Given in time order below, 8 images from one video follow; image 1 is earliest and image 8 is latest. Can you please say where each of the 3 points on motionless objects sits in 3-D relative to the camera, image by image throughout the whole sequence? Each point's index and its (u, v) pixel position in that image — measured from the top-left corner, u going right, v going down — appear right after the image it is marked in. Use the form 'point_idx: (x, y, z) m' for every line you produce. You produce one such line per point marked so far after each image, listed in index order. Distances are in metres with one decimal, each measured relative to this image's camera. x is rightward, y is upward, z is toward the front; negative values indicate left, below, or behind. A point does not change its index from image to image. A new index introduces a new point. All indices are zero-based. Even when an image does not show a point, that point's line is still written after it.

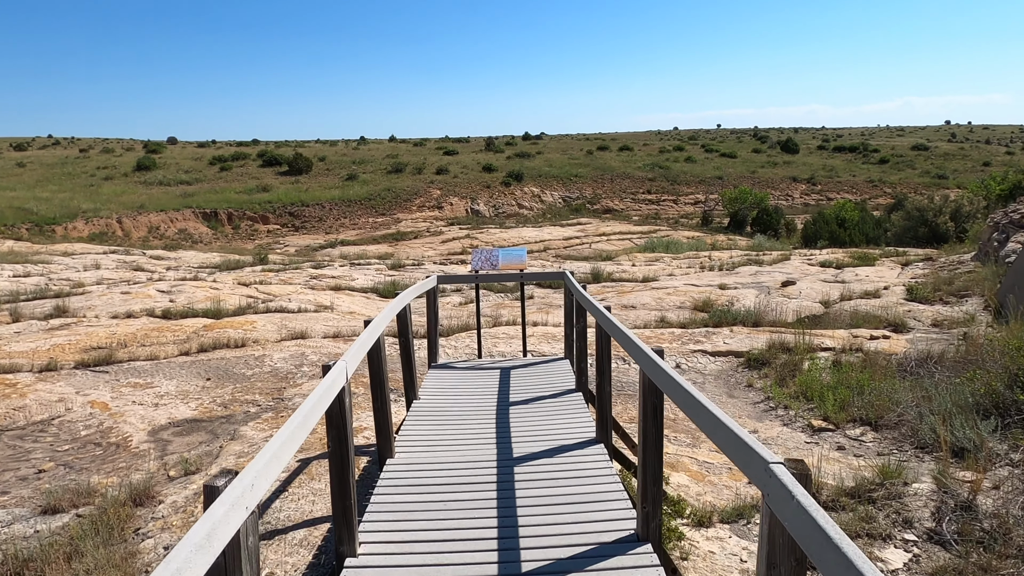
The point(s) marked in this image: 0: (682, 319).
0: (+2.6, -0.5, +11.1) m
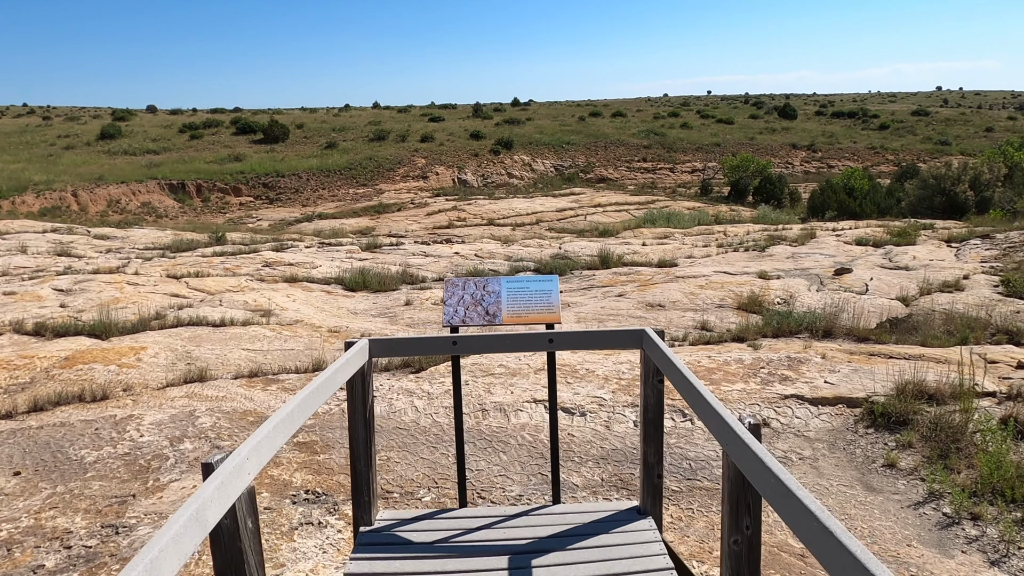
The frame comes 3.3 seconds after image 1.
0: (+2.6, -0.5, +8.5) m
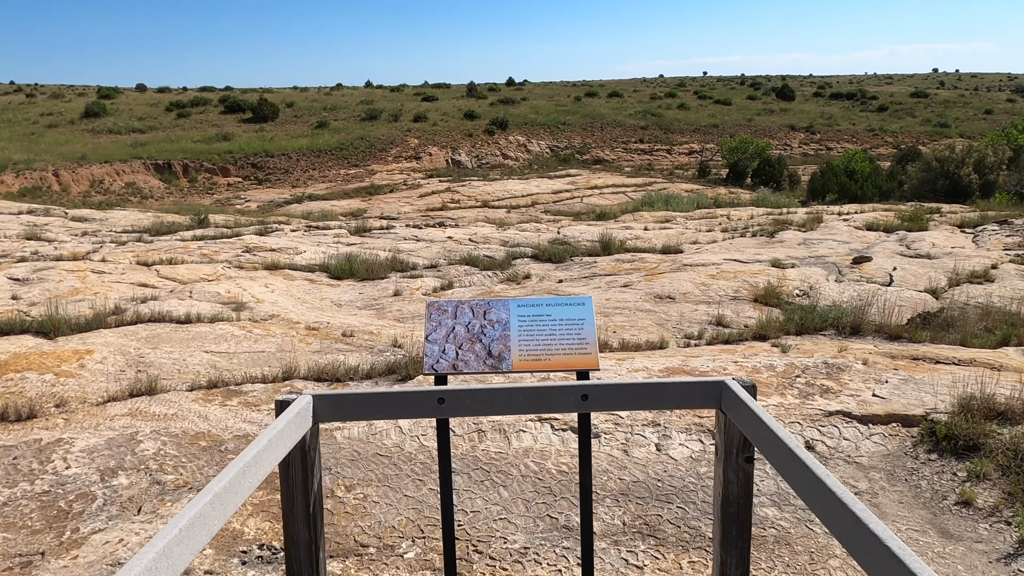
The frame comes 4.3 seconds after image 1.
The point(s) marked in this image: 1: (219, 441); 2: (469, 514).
0: (+2.6, -0.4, +7.8) m
1: (-1.7, -0.9, +4.1) m
2: (-0.2, -1.1, +3.5) m
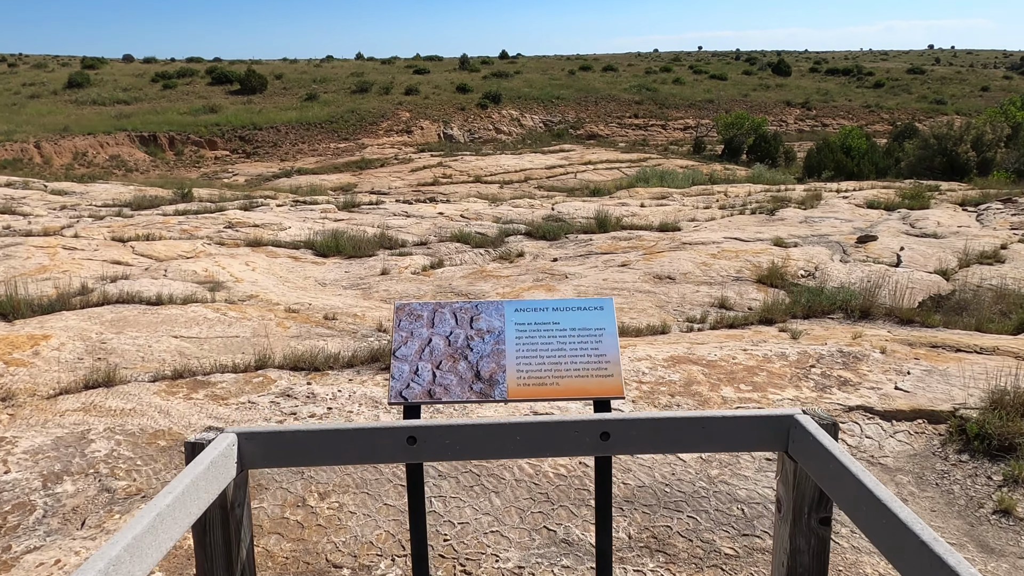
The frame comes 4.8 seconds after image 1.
0: (+2.5, -0.2, +7.4) m
1: (-1.7, -0.8, +3.7) m
2: (-0.2, -1.0, +3.1) m
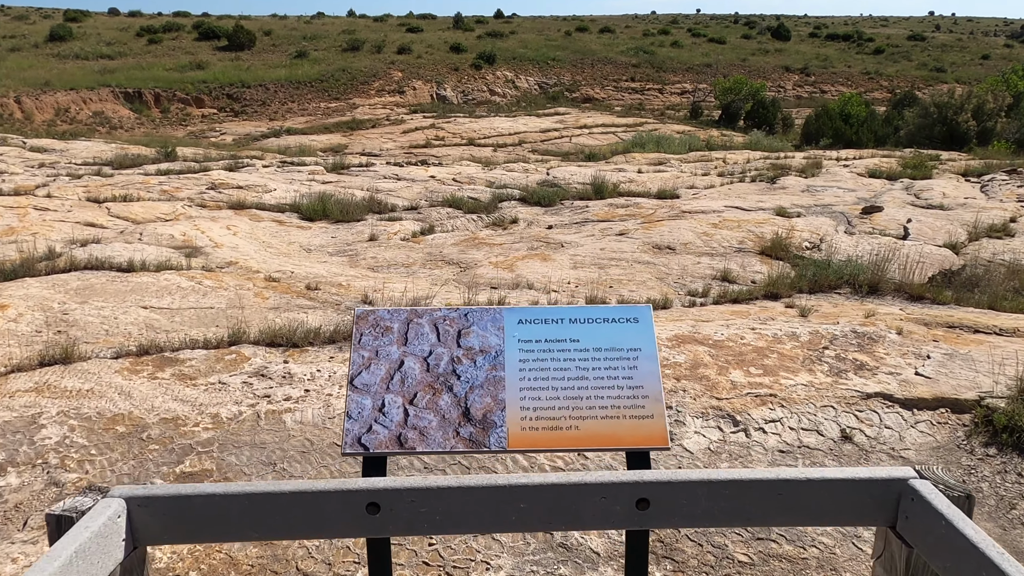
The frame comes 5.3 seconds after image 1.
0: (+2.4, +0.1, +7.1) m
1: (-1.7, -0.6, +3.3) m
2: (-0.3, -0.9, +2.8) m
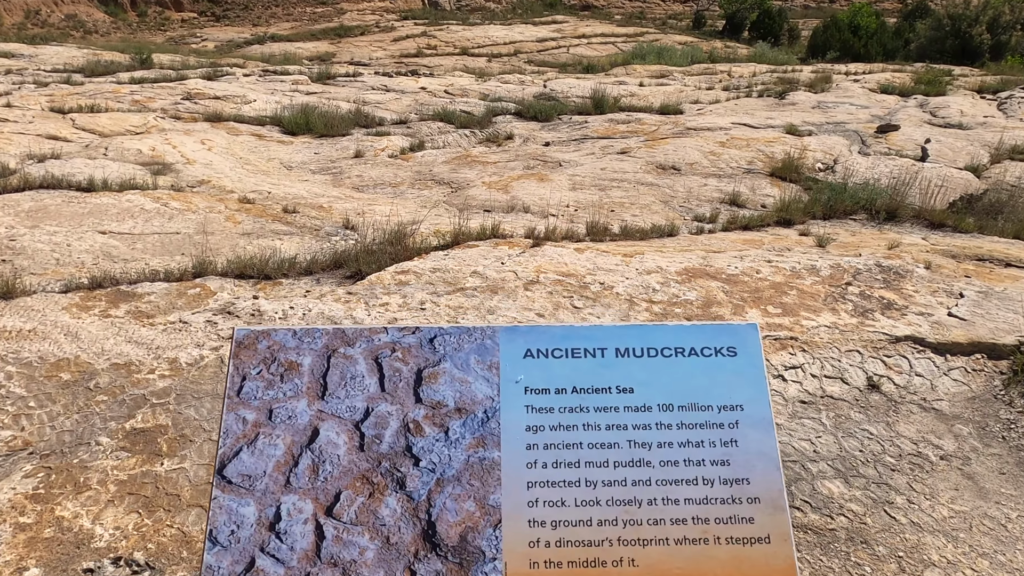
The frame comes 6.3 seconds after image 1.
0: (+2.4, +0.8, +6.7) m
1: (-1.7, -0.3, +3.0) m
2: (-0.3, -0.7, +2.5) m
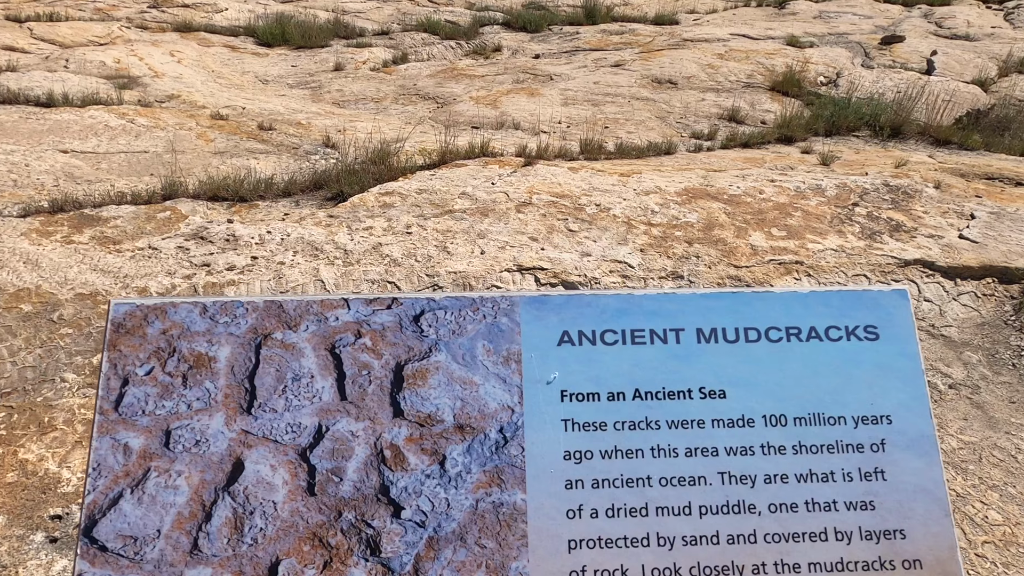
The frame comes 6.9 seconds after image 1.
0: (+2.3, +1.5, +6.4) m
1: (-1.8, -0.1, +2.8) m
2: (-0.3, -0.5, +2.4) m
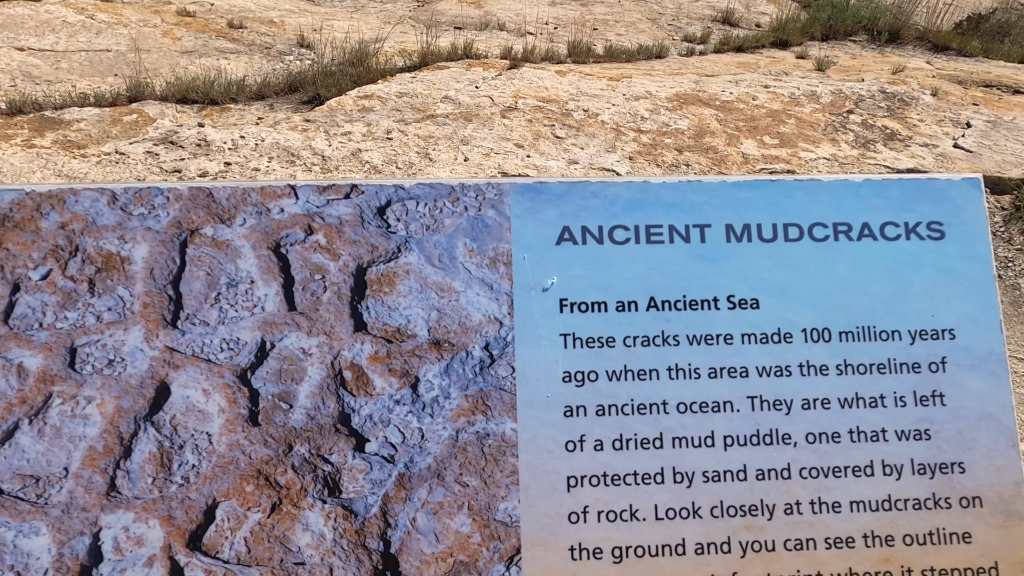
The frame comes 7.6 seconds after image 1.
0: (+2.2, +2.2, +6.1) m
1: (-1.8, +0.3, +2.7) m
2: (-0.4, -0.2, +2.4) m
